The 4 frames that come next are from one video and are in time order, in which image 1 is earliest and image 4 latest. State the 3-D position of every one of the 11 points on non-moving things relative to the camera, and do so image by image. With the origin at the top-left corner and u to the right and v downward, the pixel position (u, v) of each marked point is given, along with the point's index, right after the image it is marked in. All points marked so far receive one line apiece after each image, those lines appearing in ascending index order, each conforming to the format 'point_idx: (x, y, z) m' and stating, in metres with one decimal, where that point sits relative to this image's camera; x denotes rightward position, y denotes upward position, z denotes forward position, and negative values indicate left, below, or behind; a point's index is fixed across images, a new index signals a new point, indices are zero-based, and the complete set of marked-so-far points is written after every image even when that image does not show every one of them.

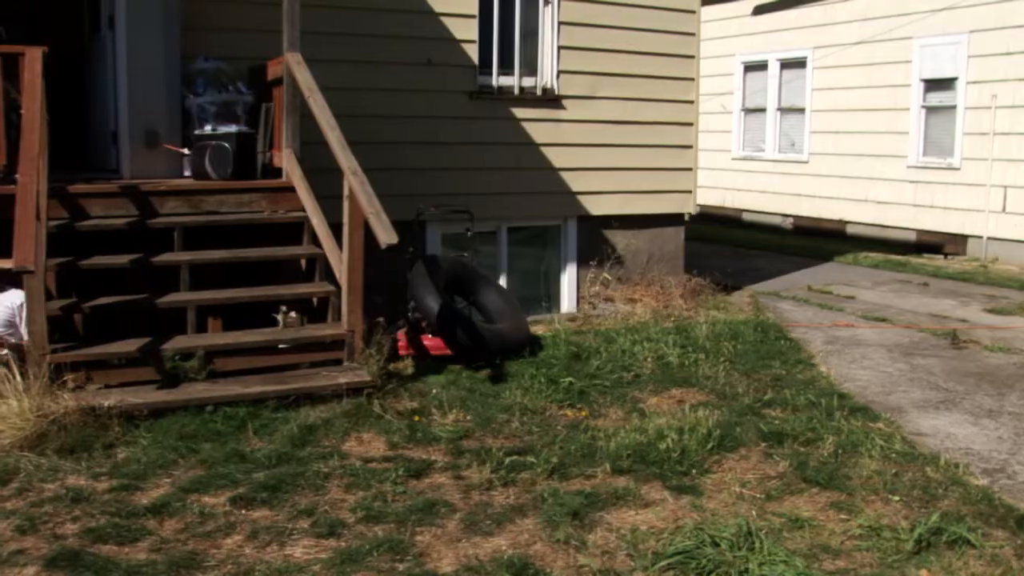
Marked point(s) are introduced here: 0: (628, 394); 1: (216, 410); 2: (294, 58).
0: (+1.0, -0.9, +6.5) m
1: (-2.3, -1.0, +5.7) m
2: (-2.1, +2.2, +6.9) m
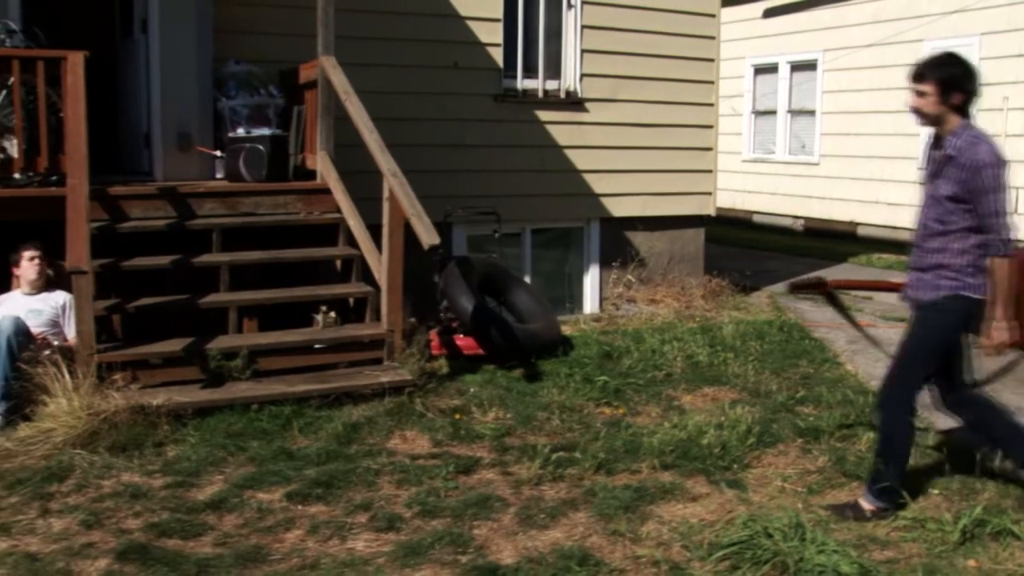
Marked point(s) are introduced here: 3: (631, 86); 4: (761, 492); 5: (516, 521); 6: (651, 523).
0: (+1.3, -0.9, +6.6) m
1: (-2.0, -1.0, +5.8) m
2: (-1.8, +2.2, +7.0) m
3: (+1.5, +2.6, +9.4) m
4: (+1.7, -1.4, +5.0) m
5: (0.0, -1.4, +4.6) m
6: (+0.9, -1.5, +4.5) m
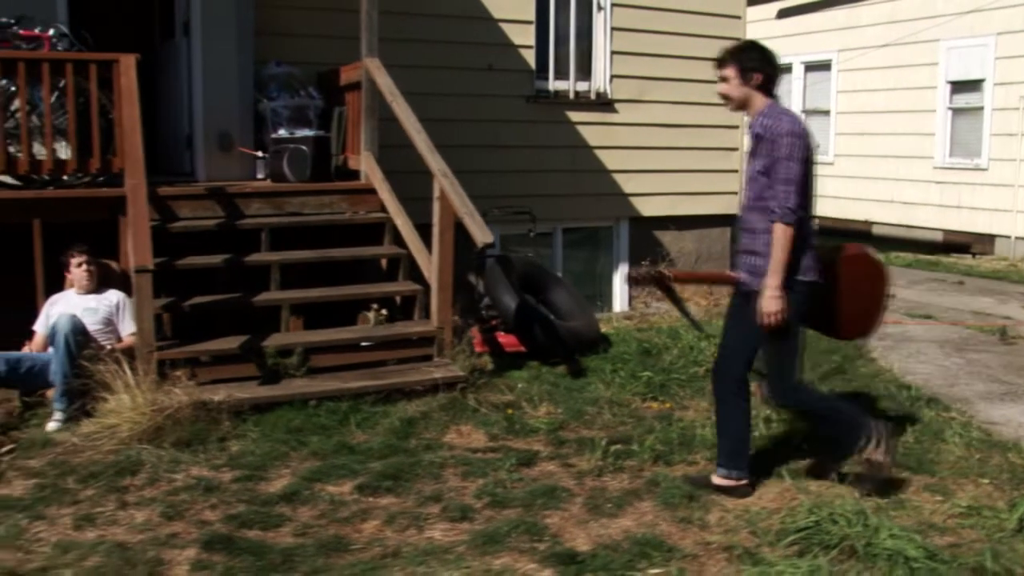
0: (+1.8, -0.9, +6.7) m
1: (-1.6, -0.9, +5.9) m
2: (-1.3, +2.2, +7.1) m
3: (+1.9, +2.6, +9.5) m
4: (+2.1, -1.4, +5.1) m
5: (+0.5, -1.4, +4.7) m
6: (+1.3, -1.4, +4.7) m
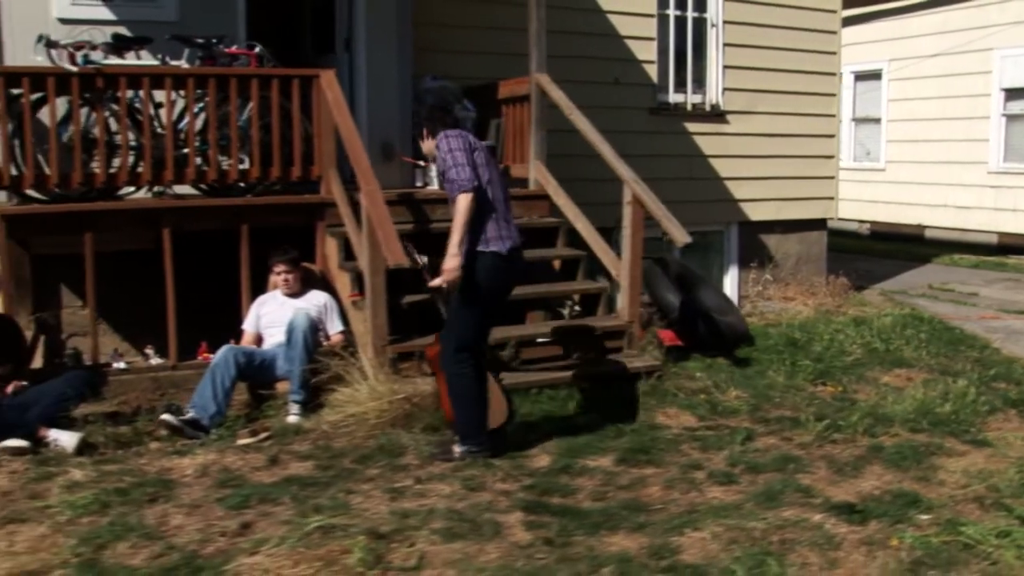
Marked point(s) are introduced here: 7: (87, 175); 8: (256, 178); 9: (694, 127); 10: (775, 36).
0: (+3.5, -0.8, +7.3) m
1: (+0.2, -0.9, +6.4) m
2: (+0.3, +2.2, +7.6) m
3: (+3.5, +2.6, +10.1) m
4: (+3.9, -1.3, +5.7) m
5: (+2.3, -1.3, +5.2) m
6: (+3.1, -1.3, +5.2) m
7: (-3.9, +1.0, +6.7) m
8: (-2.5, +1.1, +7.0) m
9: (+2.4, +2.2, +9.7) m
10: (+3.6, +3.5, +10.1) m
